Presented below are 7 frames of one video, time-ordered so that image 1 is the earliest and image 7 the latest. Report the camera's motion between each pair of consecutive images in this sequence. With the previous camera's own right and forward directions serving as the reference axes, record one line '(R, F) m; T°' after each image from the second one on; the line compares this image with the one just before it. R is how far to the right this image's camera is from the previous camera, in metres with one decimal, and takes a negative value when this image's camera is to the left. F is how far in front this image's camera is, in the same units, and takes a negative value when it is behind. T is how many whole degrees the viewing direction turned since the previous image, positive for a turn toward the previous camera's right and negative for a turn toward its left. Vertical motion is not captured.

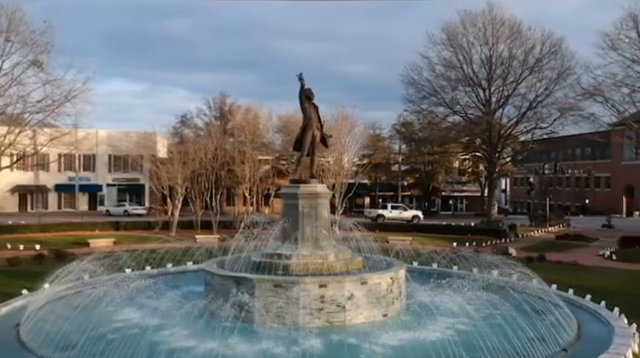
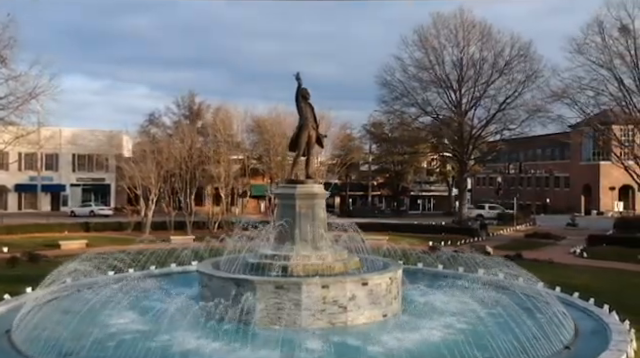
(-0.6, +0.1) m; +4°
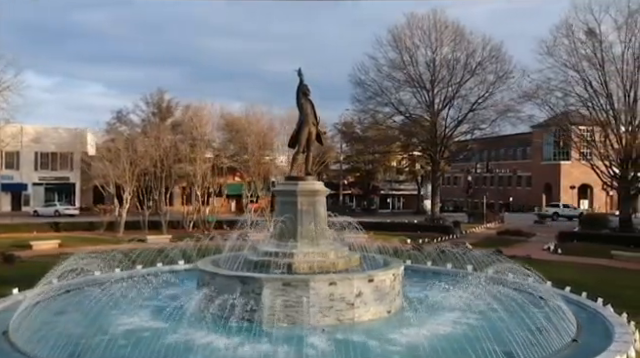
(-0.7, +0.1) m; +4°
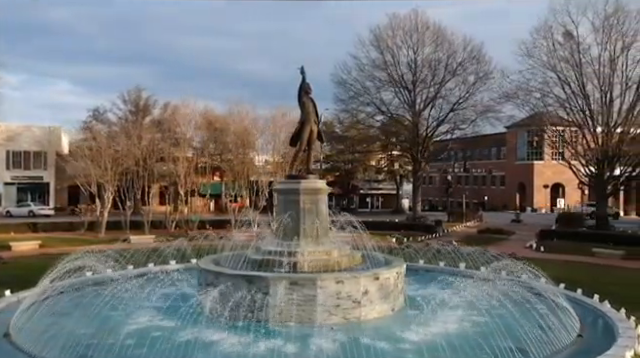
(-0.5, 0.0) m; +3°
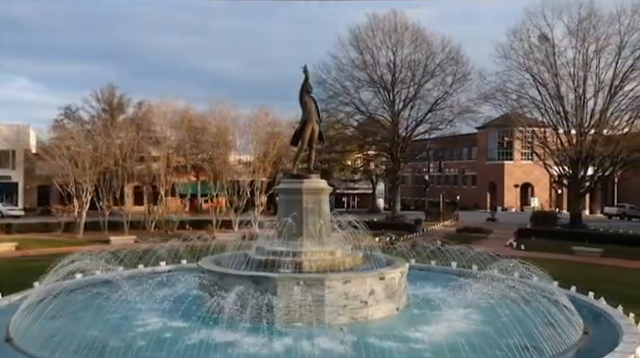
(-0.6, +0.1) m; +3°
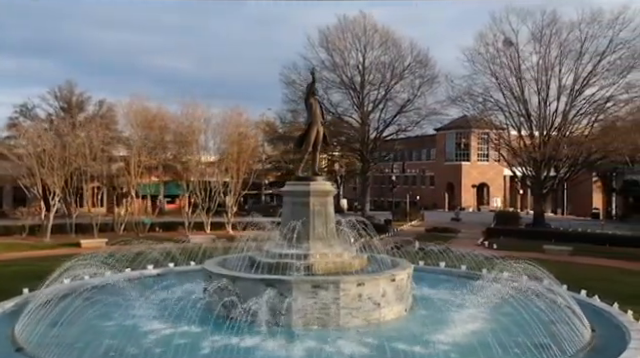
(-1.0, 0.0) m; +4°
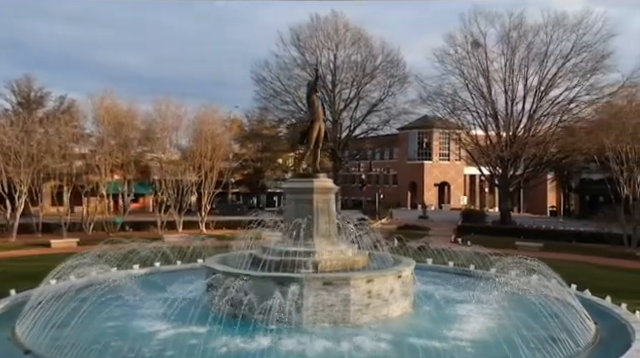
(-0.8, +0.1) m; +4°
